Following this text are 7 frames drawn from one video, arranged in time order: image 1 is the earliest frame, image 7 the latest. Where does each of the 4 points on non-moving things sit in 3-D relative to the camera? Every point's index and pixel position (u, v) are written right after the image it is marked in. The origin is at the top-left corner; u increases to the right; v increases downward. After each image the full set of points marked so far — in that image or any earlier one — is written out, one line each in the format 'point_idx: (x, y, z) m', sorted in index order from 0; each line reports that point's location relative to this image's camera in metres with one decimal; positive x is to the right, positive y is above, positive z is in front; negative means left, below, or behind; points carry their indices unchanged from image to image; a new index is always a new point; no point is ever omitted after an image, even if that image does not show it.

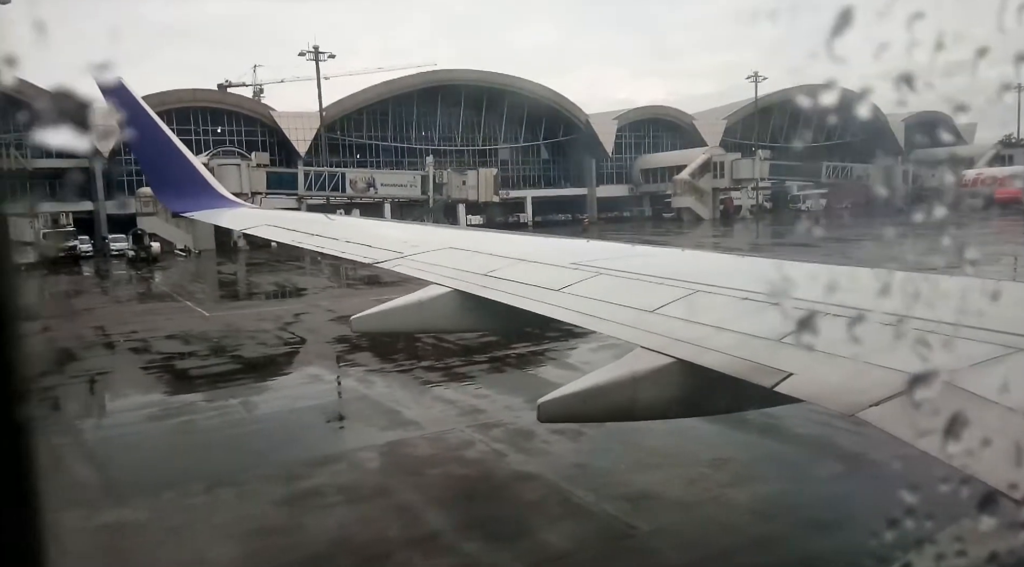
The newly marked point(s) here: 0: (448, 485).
0: (-0.5, -1.5, +6.0) m
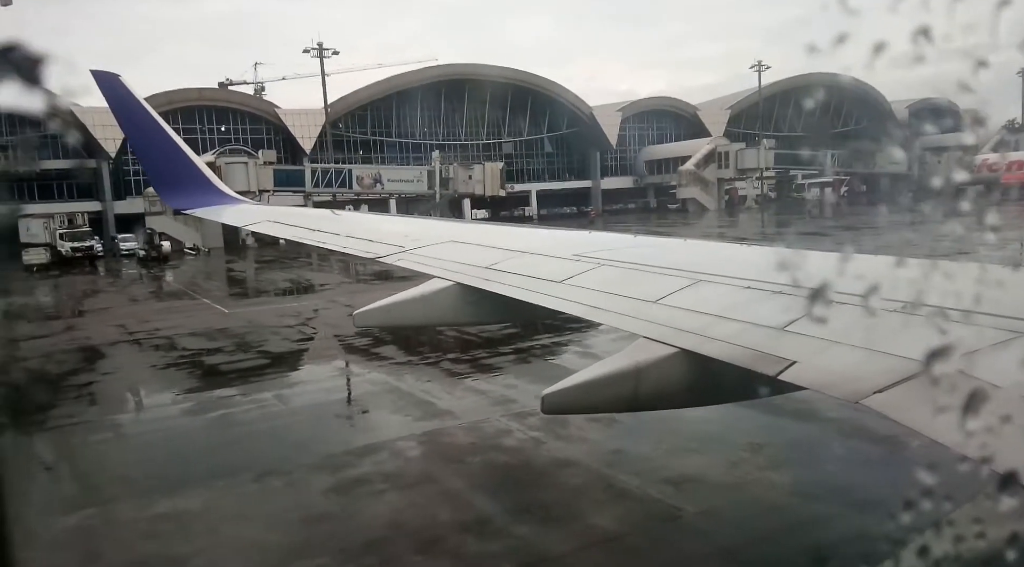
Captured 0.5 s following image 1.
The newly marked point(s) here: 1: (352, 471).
0: (-0.1, -1.5, +6.1) m
1: (-1.3, -1.5, +6.2) m
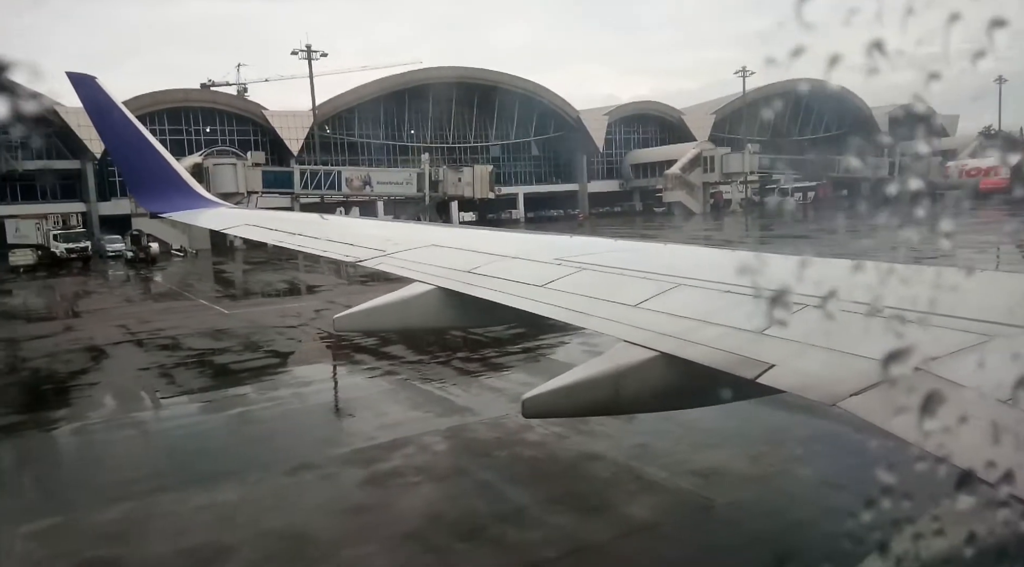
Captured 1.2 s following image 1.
0: (+0.1, -1.4, +6.2) m
1: (-1.0, -1.5, +6.3) m
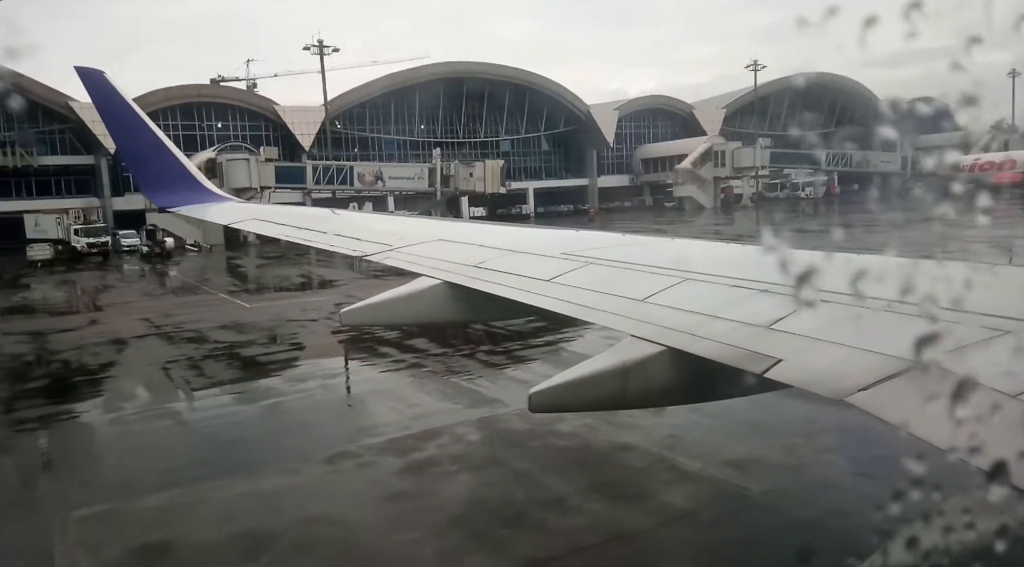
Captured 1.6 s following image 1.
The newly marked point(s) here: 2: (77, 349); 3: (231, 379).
0: (+0.4, -1.4, +6.3) m
1: (-0.8, -1.4, +6.4) m
2: (-6.8, -1.0, +12.2) m
3: (-3.4, -1.2, +9.6) m
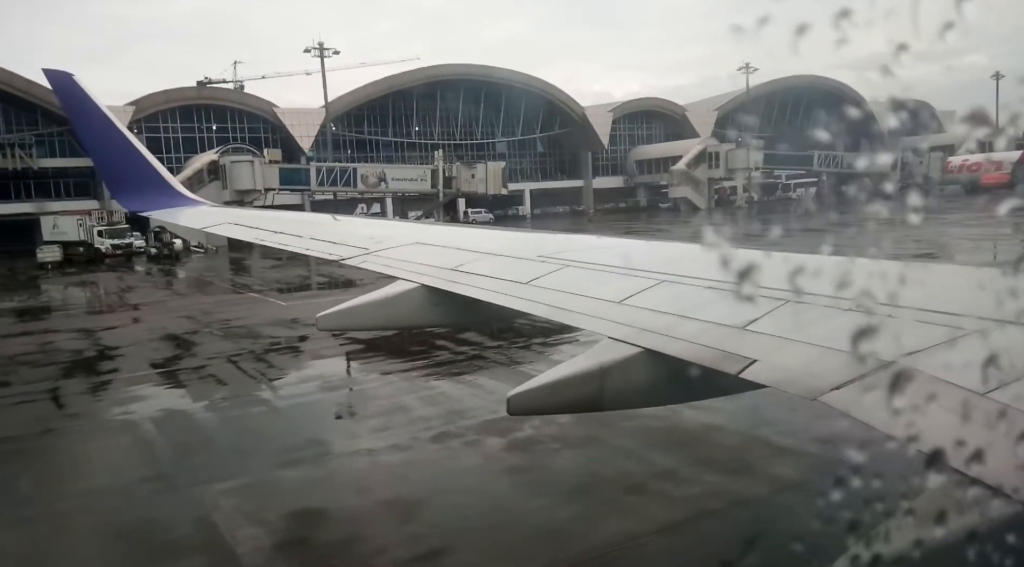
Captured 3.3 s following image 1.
0: (+1.2, -1.3, +6.8) m
1: (+0.1, -1.3, +6.8) m
2: (-6.1, -1.0, +12.5) m
3: (-2.7, -1.1, +10.0) m
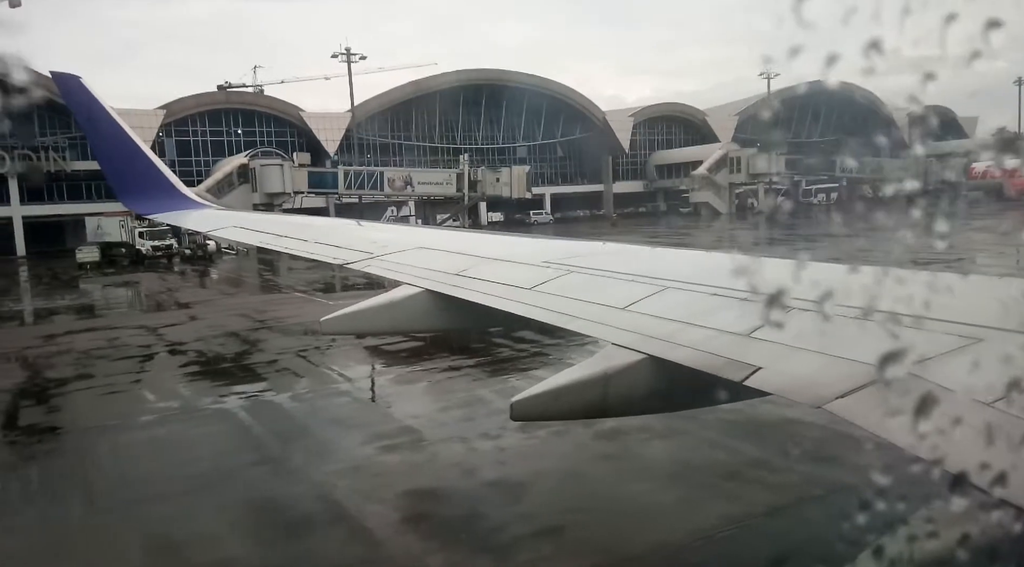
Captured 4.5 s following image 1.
0: (+1.9, -1.3, +7.1) m
1: (+0.8, -1.3, +7.2) m
2: (-5.2, -0.9, +13.0) m
3: (-1.9, -1.1, +10.4) m
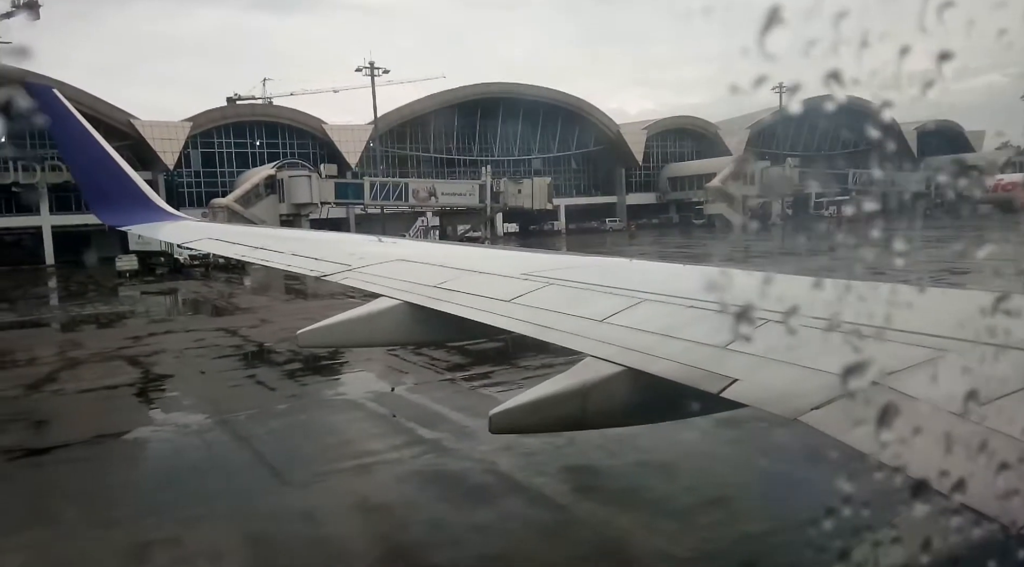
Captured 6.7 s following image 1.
0: (+3.1, -1.3, +7.7) m
1: (+2.0, -1.3, +7.8) m
2: (-4.0, -1.0, +13.6) m
3: (-0.7, -1.1, +11.0) m
